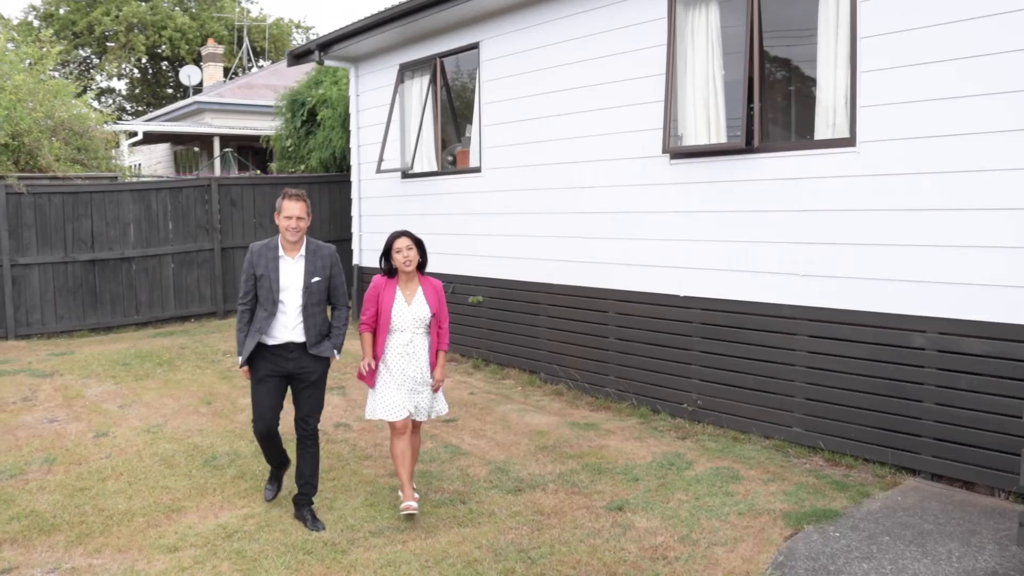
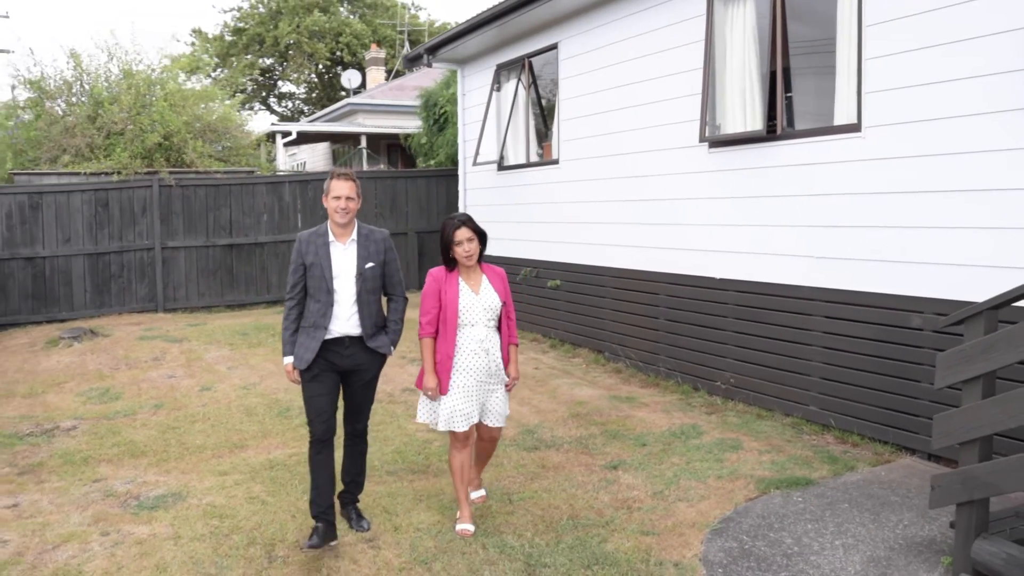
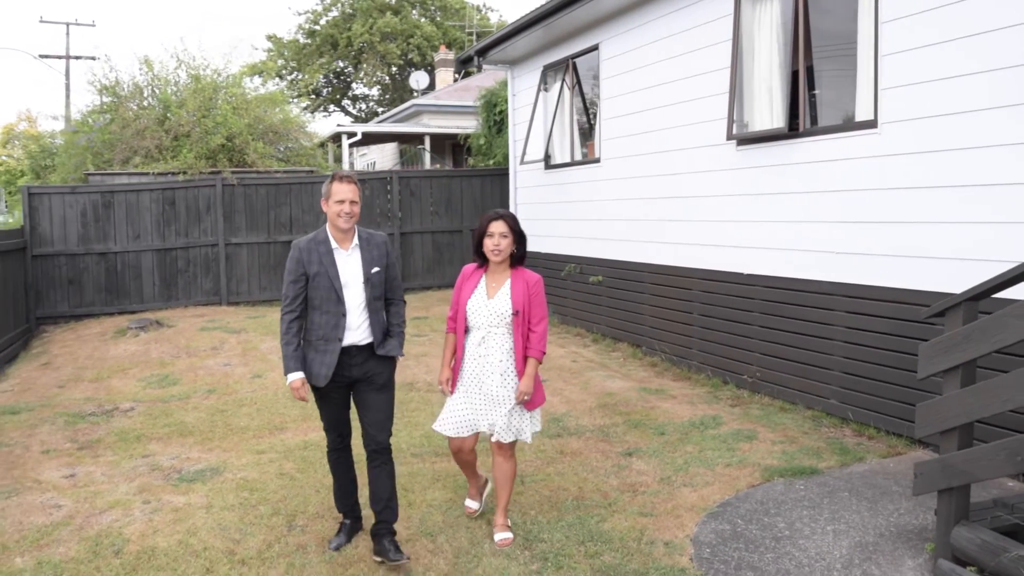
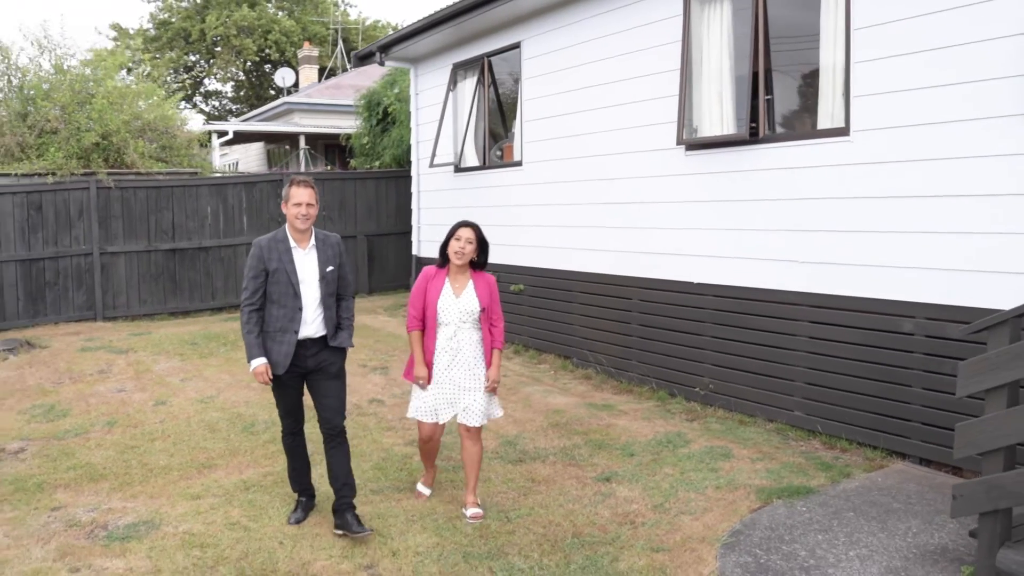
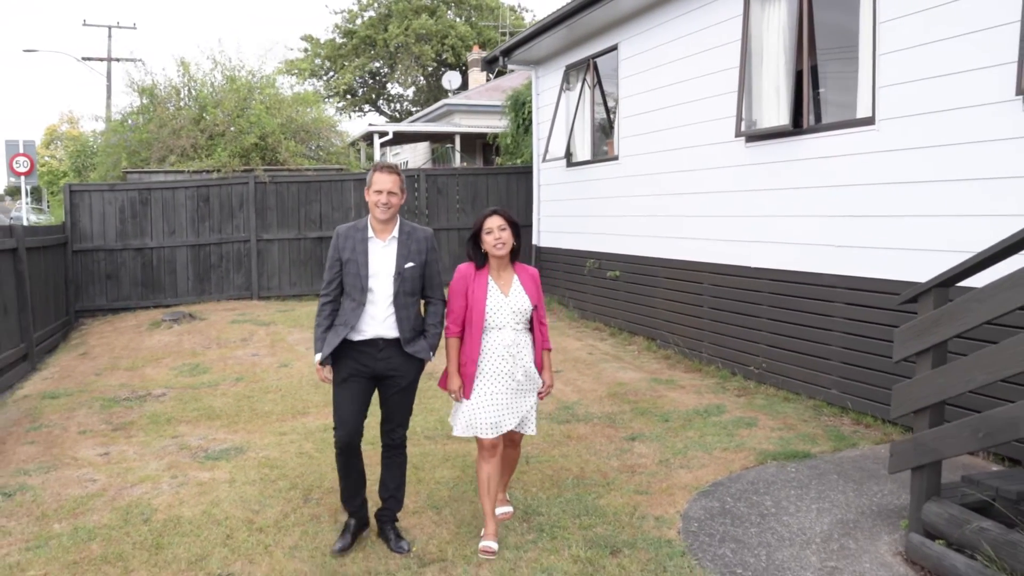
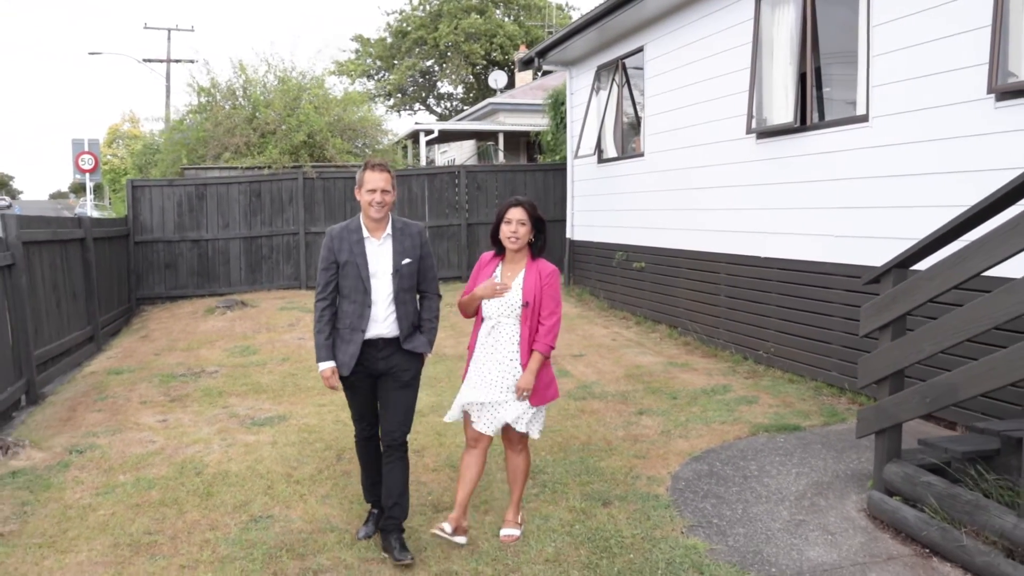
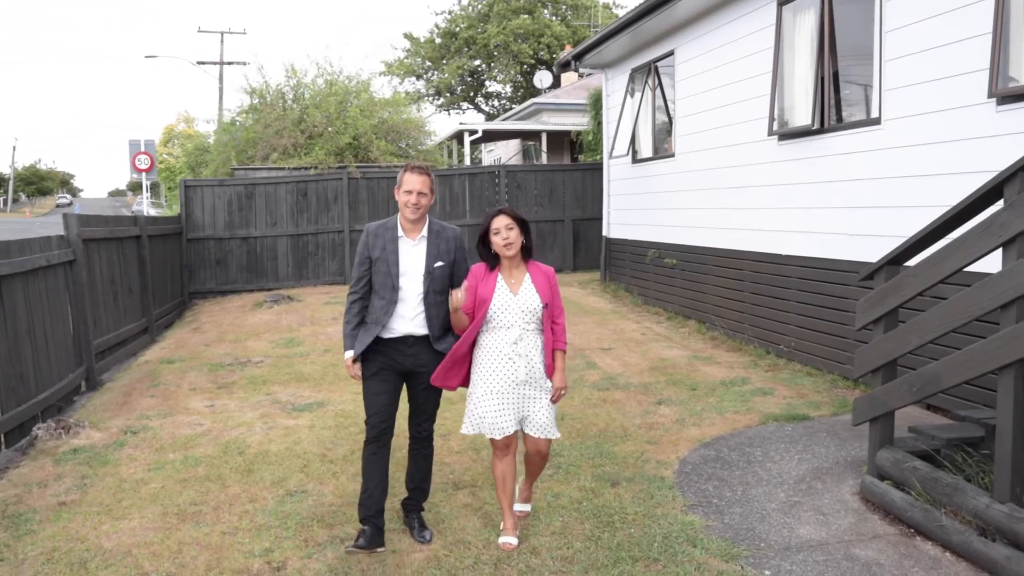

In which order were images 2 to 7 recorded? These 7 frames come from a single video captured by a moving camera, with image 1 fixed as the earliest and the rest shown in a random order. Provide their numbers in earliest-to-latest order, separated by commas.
4, 2, 3, 5, 6, 7
